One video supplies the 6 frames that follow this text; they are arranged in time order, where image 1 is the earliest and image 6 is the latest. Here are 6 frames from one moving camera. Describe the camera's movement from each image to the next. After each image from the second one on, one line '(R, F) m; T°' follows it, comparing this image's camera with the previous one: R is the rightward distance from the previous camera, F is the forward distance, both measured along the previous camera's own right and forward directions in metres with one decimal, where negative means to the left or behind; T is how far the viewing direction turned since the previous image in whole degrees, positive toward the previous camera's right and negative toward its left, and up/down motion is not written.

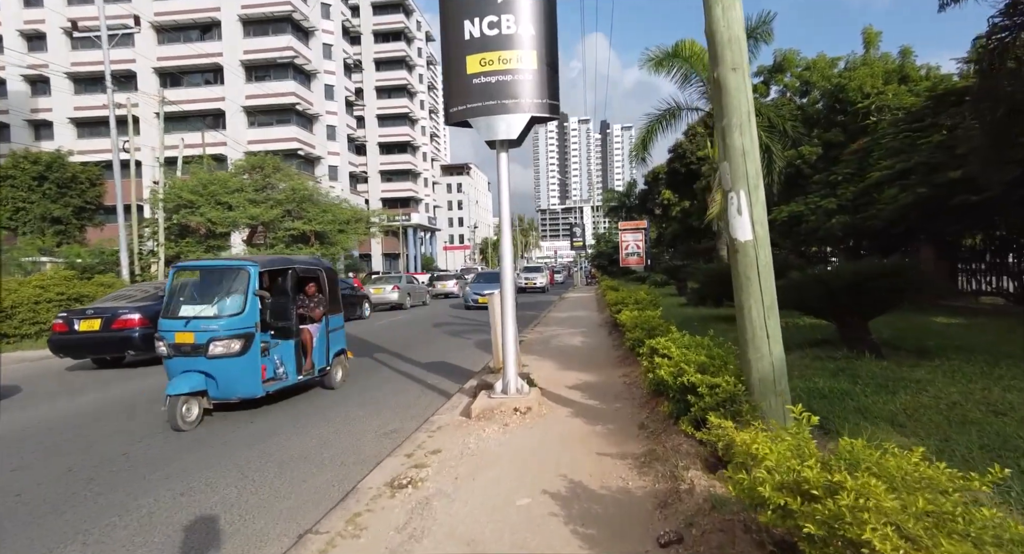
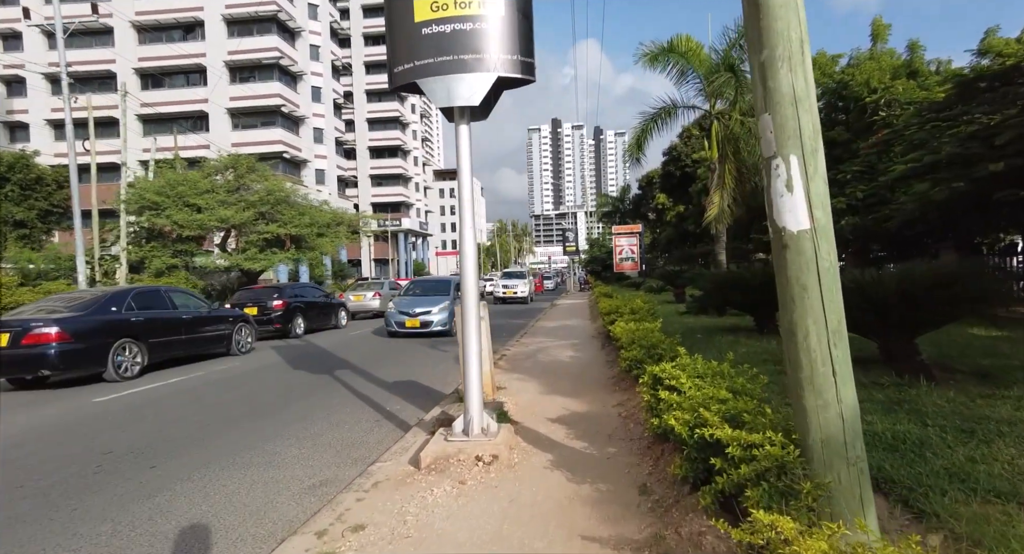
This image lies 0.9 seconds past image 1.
(+0.3, +1.3) m; +1°
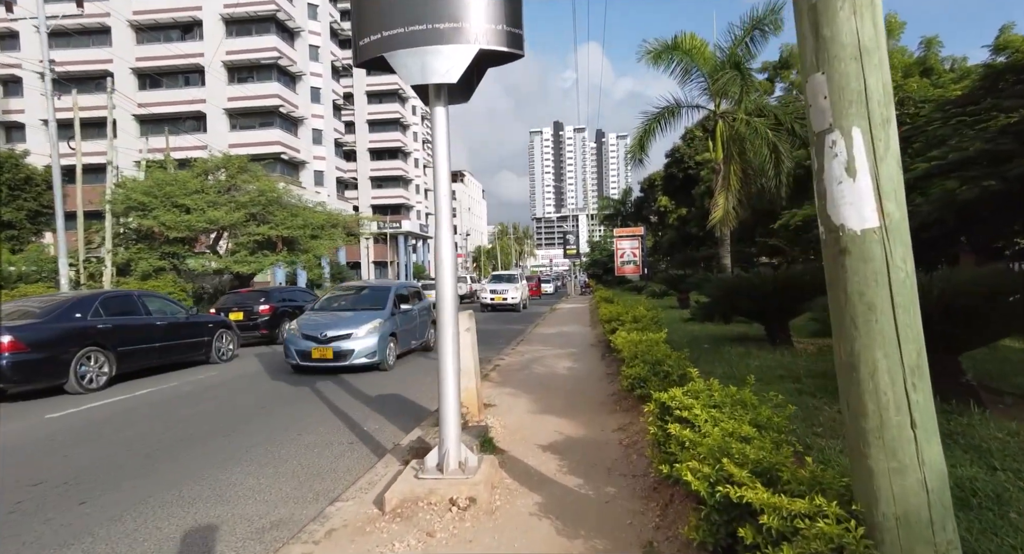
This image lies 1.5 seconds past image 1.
(+0.1, +0.7) m; 0°
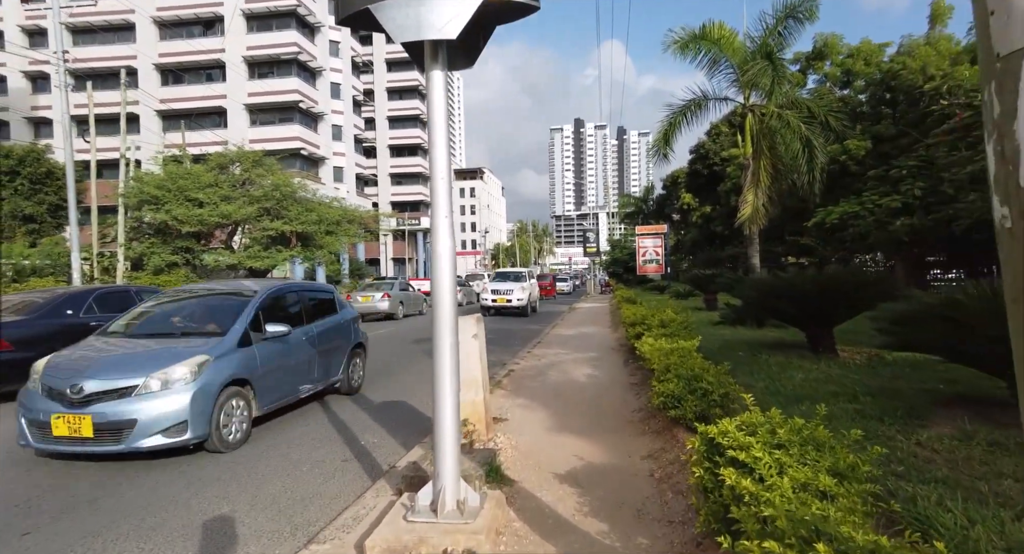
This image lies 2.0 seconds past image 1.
(0.0, +0.7) m; -2°
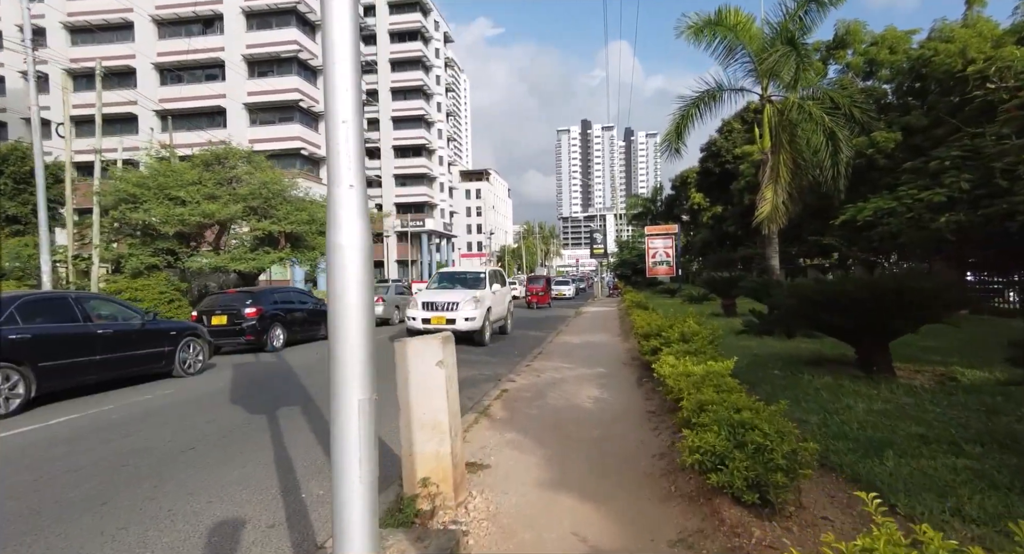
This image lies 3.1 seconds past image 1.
(+0.2, +1.3) m; -1°
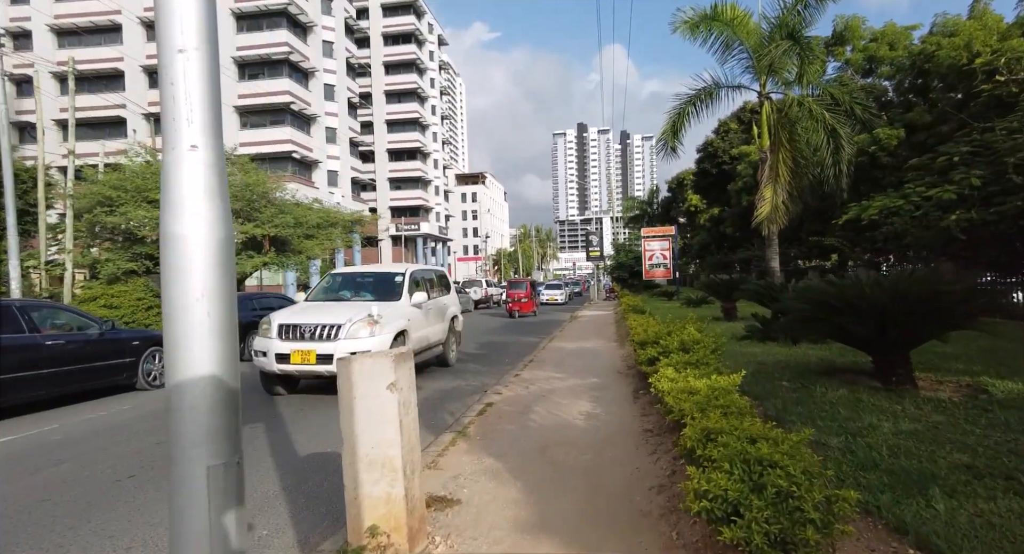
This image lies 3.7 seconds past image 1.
(+0.2, +0.6) m; 0°
